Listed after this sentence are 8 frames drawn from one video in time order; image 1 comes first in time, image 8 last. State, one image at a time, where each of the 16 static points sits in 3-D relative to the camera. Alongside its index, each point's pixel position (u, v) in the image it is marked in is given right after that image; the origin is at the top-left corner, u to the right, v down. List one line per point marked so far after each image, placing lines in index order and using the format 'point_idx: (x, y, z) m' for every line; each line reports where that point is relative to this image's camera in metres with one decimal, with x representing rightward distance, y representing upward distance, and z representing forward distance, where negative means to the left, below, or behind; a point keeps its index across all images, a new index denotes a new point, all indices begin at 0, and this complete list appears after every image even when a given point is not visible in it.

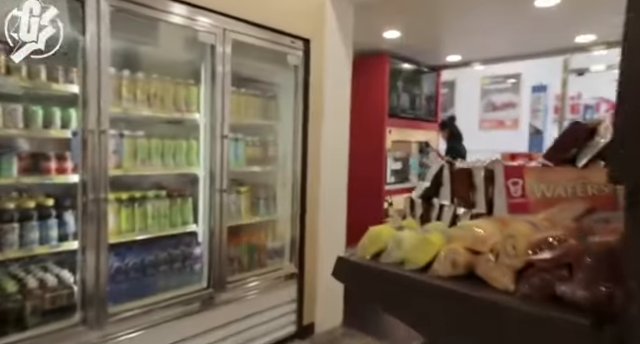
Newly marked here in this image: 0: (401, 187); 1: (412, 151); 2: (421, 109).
0: (+0.9, -0.2, +4.1) m
1: (+1.1, +0.2, +4.2) m
2: (+1.2, +0.8, +4.3) m
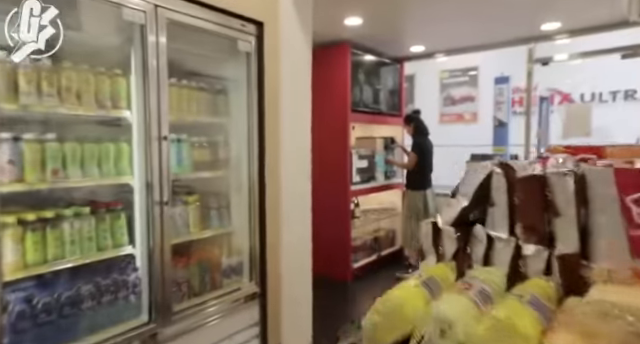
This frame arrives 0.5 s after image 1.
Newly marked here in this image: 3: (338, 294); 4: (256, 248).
0: (+0.5, -0.2, +3.8) m
1: (+0.7, +0.3, +4.0) m
2: (+0.7, +0.8, +4.1) m
3: (+0.2, -1.1, +3.4) m
4: (-0.4, -0.5, +2.2) m
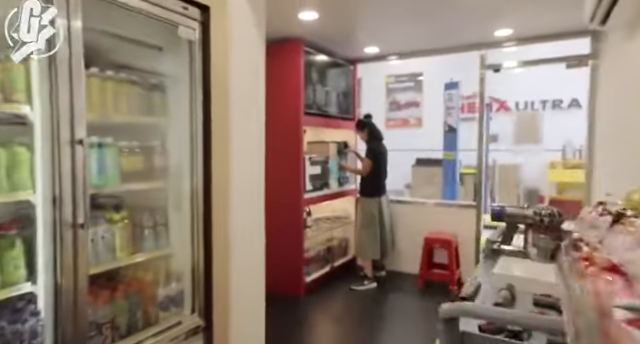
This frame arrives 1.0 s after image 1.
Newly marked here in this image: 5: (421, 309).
0: (0.0, -0.2, +3.6) m
1: (+0.1, +0.2, +3.8) m
2: (+0.2, +0.7, +3.9) m
3: (-0.3, -1.2, +3.1) m
4: (-0.6, -0.5, +1.8) m
5: (+0.8, -1.2, +3.0) m
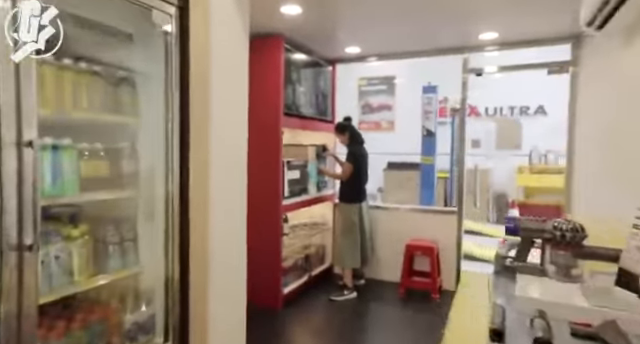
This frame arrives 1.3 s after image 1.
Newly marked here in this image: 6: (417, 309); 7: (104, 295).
0: (-0.2, -0.3, +3.4) m
1: (-0.1, +0.2, +3.6) m
2: (0.0, +0.7, +3.7) m
3: (-0.4, -1.2, +2.9) m
4: (-0.6, -0.5, +1.6) m
5: (+0.7, -1.2, +2.9) m
6: (+0.8, -1.2, +3.1) m
7: (-1.0, -0.5, +1.6) m
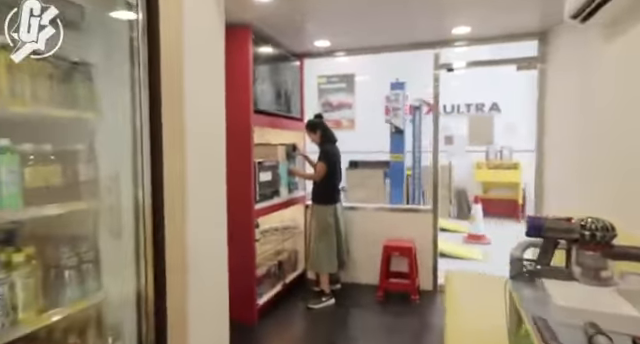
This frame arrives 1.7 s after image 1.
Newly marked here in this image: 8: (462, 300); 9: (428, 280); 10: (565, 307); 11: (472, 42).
0: (-0.4, -0.3, +3.2) m
1: (-0.4, +0.1, +3.4) m
2: (-0.4, +0.7, +3.5) m
3: (-0.6, -1.3, +2.6) m
4: (-0.6, -0.6, +1.3) m
5: (+0.5, -1.2, +2.8) m
6: (+0.7, -1.2, +3.0) m
7: (-0.9, -0.6, +1.3) m
8: (+0.9, -0.8, +2.3) m
9: (+1.1, -1.1, +3.5) m
10: (+0.7, -0.4, +1.0) m
11: (+1.4, +1.2, +3.3) m
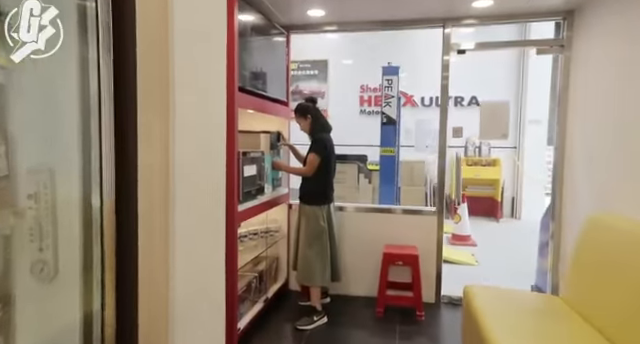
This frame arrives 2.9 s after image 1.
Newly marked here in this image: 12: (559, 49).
0: (-0.5, -0.2, +2.6) m
1: (-0.5, +0.2, +2.9) m
2: (-0.4, +0.7, +3.0) m
3: (-0.6, -1.2, +2.1) m
4: (-0.4, -0.6, +0.8) m
5: (+0.5, -1.2, +2.4) m
6: (+0.6, -1.2, +2.6) m
7: (-0.7, -0.6, +0.7) m
8: (+0.9, -0.8, +1.9) m
9: (+1.0, -1.1, +3.2) m
10: (+0.9, -0.4, +0.6) m
11: (+1.4, +1.2, +3.0) m
12: (+2.0, +1.0, +2.9) m
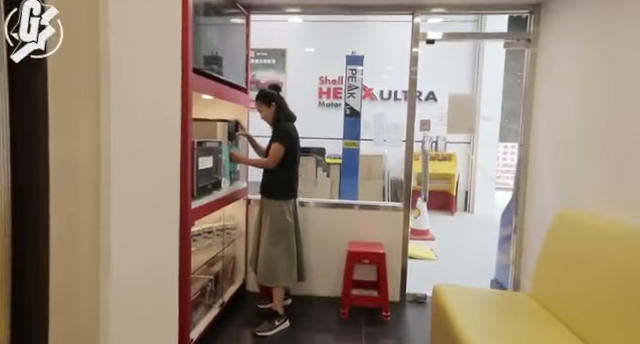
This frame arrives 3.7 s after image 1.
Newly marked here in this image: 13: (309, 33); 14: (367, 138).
0: (-0.7, -0.2, +2.4) m
1: (-0.7, +0.3, +2.6) m
2: (-0.7, +0.8, +2.7) m
3: (-0.8, -1.2, +1.8) m
4: (-0.5, -0.5, +0.5) m
5: (+0.3, -1.1, +2.3) m
6: (+0.4, -1.1, +2.5) m
7: (-0.7, -0.5, +0.4) m
8: (+0.8, -0.8, +1.8) m
9: (+0.6, -1.0, +3.1) m
10: (+0.9, -0.4, +0.5) m
11: (+1.1, +1.3, +2.9) m
12: (+1.7, +1.1, +2.9) m
13: (-0.1, +1.4, +3.6) m
14: (+0.5, +0.3, +3.4) m
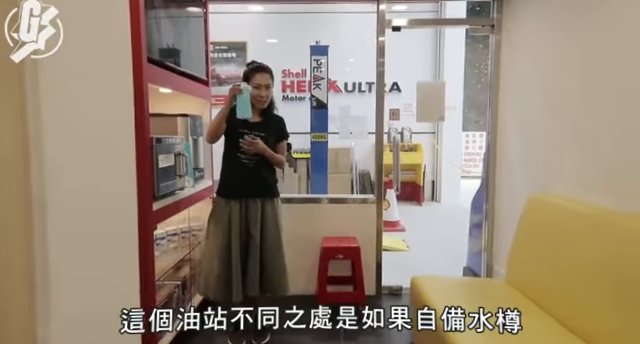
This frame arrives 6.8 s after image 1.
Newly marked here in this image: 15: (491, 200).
0: (-0.9, -0.2, +2.2) m
1: (-0.9, +0.3, +2.4) m
2: (-0.9, +0.8, +2.5) m
3: (-0.8, -1.2, +1.7) m
4: (-0.4, -0.5, +0.4) m
5: (+0.1, -1.1, +2.2) m
6: (+0.2, -1.1, +2.4) m
7: (-0.7, -0.6, +0.2) m
8: (+0.6, -0.7, +1.8) m
9: (+0.4, -0.9, +3.1) m
10: (+0.9, -0.4, +0.5) m
11: (+0.8, +1.3, +2.9) m
12: (+1.4, +1.2, +3.0) m
13: (-0.5, +1.4, +3.5) m
14: (+0.2, +0.4, +3.4) m
15: (+1.4, -0.2, +3.0) m
